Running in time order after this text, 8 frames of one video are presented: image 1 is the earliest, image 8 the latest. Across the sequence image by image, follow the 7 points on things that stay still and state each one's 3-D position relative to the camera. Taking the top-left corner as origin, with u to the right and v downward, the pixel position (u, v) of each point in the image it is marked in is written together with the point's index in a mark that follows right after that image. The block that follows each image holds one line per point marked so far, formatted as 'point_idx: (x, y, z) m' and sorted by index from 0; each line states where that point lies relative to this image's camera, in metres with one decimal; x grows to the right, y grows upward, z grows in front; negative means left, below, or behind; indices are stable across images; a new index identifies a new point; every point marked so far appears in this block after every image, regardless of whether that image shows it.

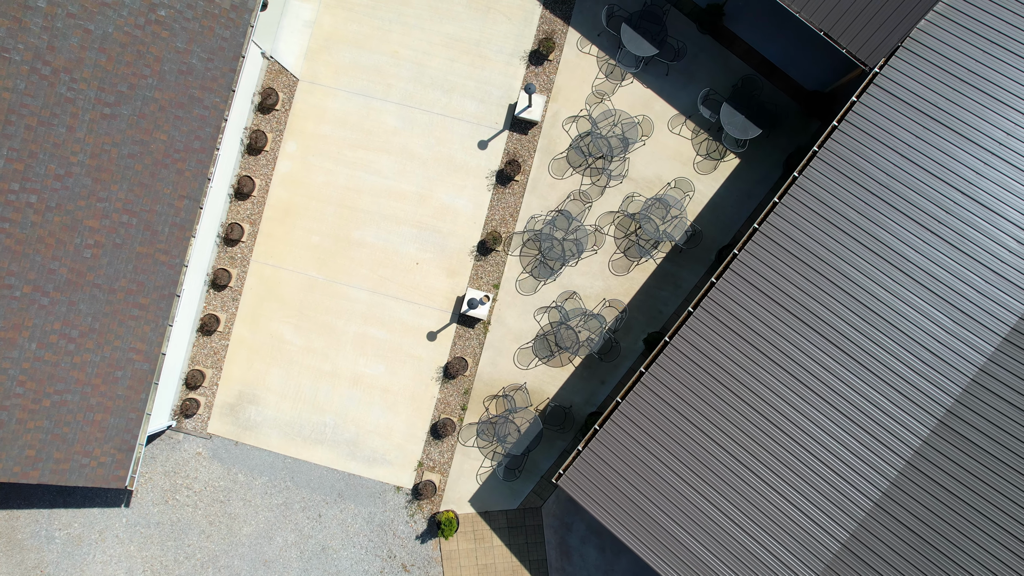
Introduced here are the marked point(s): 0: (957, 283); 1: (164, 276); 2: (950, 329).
0: (+8.7, +0.1, +12.3) m
1: (-7.2, +0.3, +13.2) m
2: (+8.5, -0.7, +12.2) m
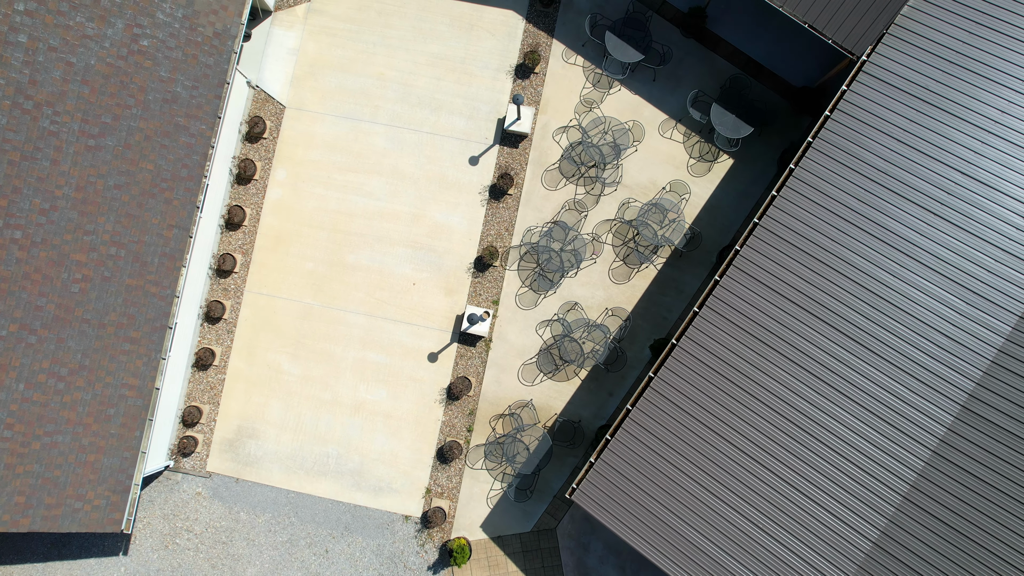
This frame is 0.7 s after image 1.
0: (+8.7, +0.5, +12.0) m
1: (-7.2, -0.4, +12.8) m
2: (+8.5, -0.4, +11.9) m
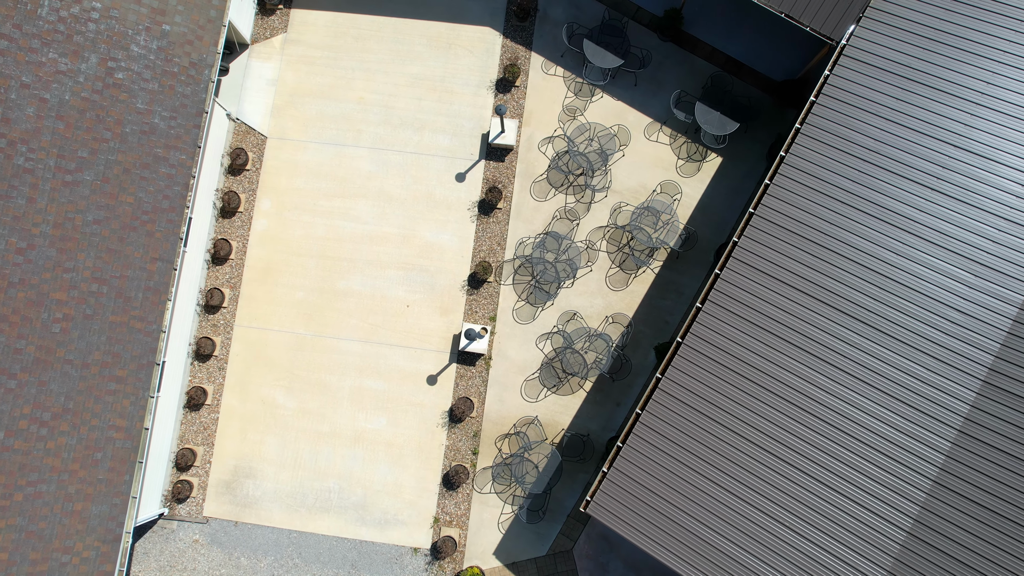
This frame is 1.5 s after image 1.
0: (+8.5, +1.0, +11.7) m
1: (-7.2, -1.1, +12.4) m
2: (+8.5, +0.1, +11.6) m
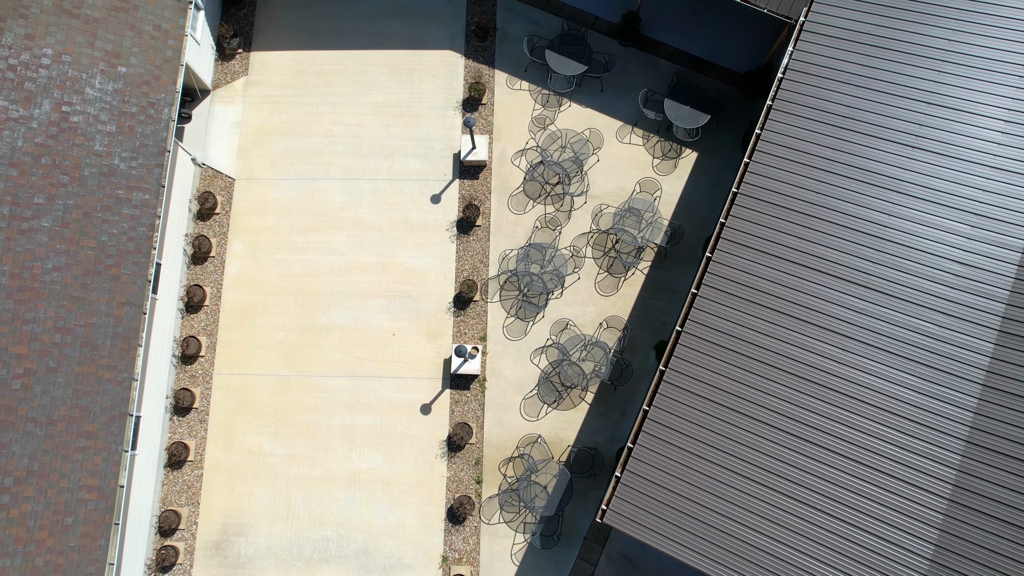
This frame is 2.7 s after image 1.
0: (+8.1, +1.8, +11.4) m
1: (-7.3, -2.0, +11.6) m
2: (+8.1, +1.0, +11.2) m
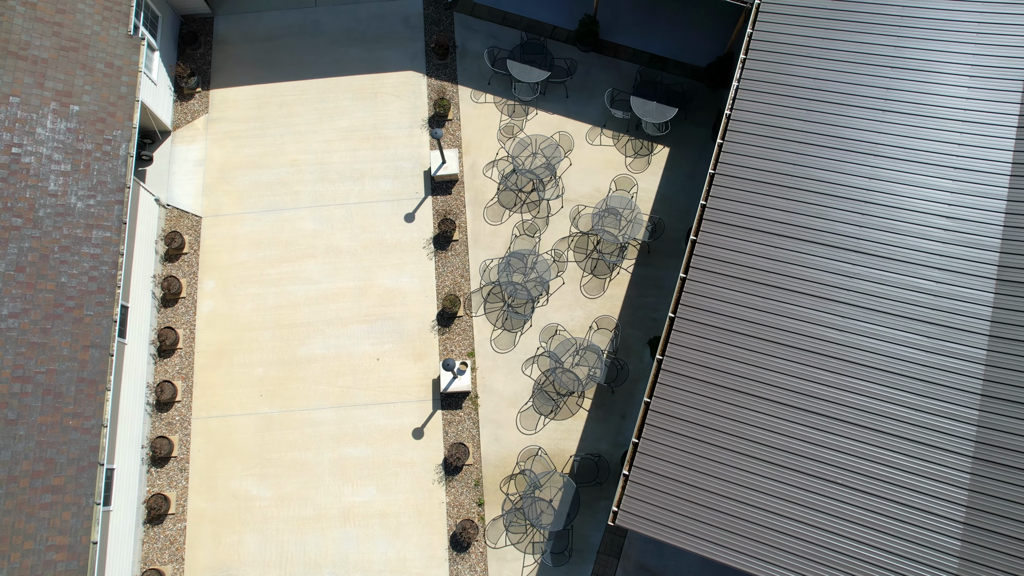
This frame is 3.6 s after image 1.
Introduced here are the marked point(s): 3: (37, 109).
0: (+7.6, +2.5, +11.3) m
1: (-7.4, -2.7, +10.9) m
2: (+7.7, +1.7, +11.1) m
3: (-9.0, +3.4, +11.9) m
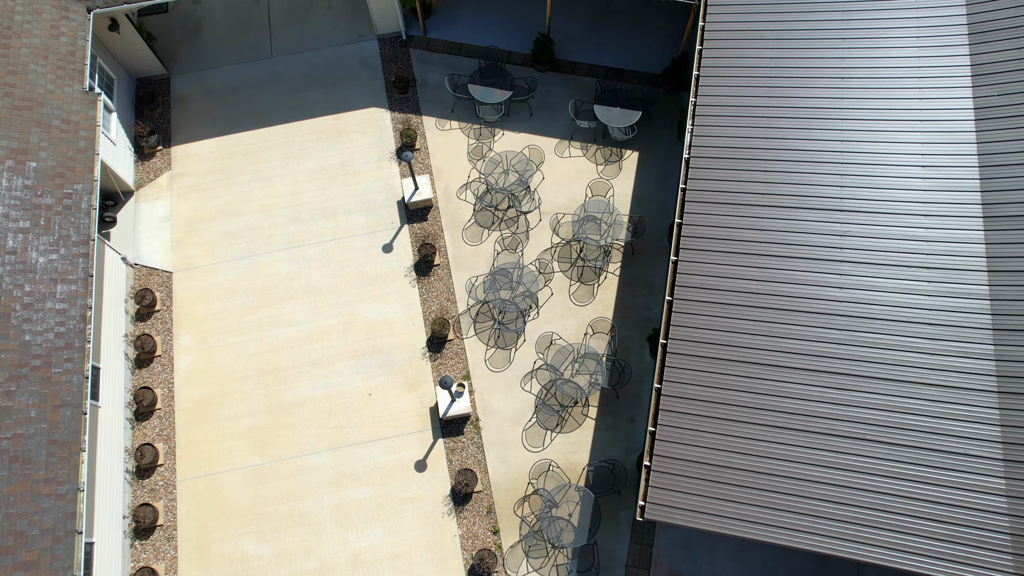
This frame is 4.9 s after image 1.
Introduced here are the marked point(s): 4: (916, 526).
0: (+7.1, +3.4, +11.6) m
1: (-7.2, -3.5, +9.9) m
2: (+7.3, +2.6, +11.2) m
3: (-9.5, +2.2, +11.5) m
4: (+5.9, -3.4, +9.2) m
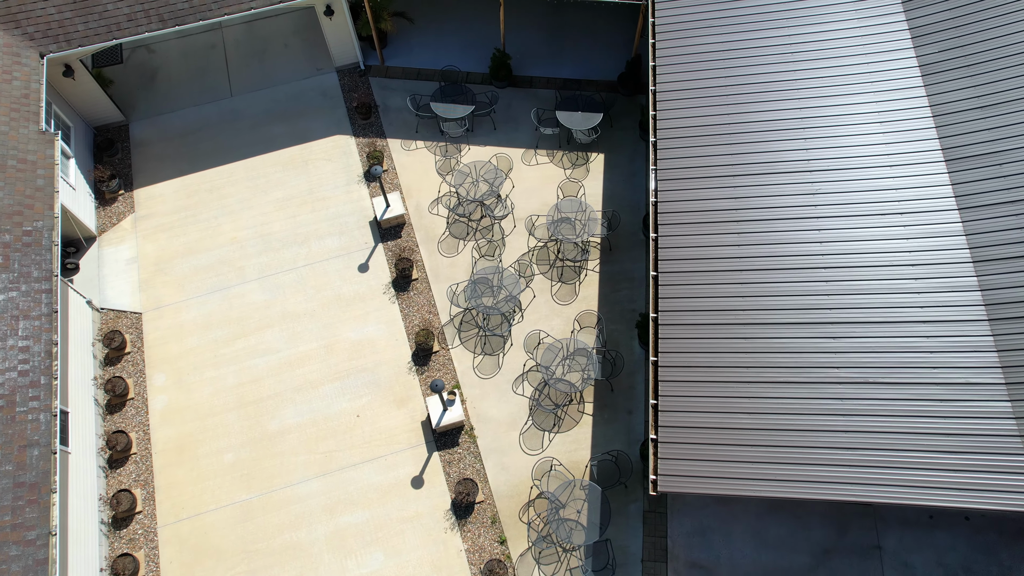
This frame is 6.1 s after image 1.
0: (+6.4, +4.1, +12.1) m
1: (-7.0, -3.9, +9.1) m
2: (+6.7, +3.5, +11.7) m
3: (-9.9, +1.3, +11.1) m
4: (+6.0, -2.4, +9.1) m
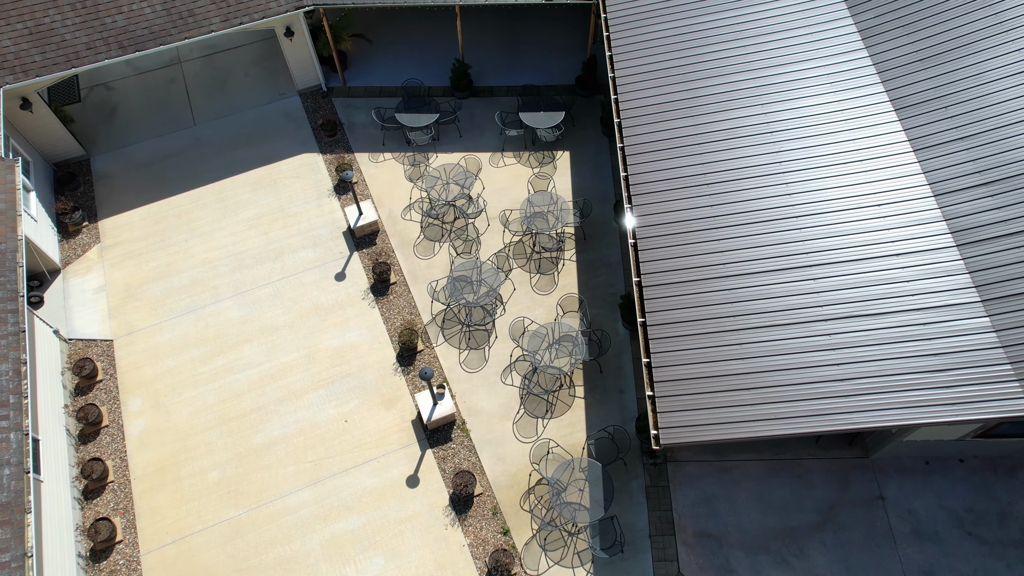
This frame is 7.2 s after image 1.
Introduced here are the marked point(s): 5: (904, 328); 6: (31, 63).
0: (+5.6, +4.9, +12.7) m
1: (-6.9, -3.9, +8.5) m
2: (+6.0, +4.3, +12.3) m
3: (-10.3, +0.9, +10.7) m
4: (+6.0, -1.4, +9.2) m
5: (+5.8, -0.8, +9.5) m
6: (-10.4, +4.9, +13.7) m
